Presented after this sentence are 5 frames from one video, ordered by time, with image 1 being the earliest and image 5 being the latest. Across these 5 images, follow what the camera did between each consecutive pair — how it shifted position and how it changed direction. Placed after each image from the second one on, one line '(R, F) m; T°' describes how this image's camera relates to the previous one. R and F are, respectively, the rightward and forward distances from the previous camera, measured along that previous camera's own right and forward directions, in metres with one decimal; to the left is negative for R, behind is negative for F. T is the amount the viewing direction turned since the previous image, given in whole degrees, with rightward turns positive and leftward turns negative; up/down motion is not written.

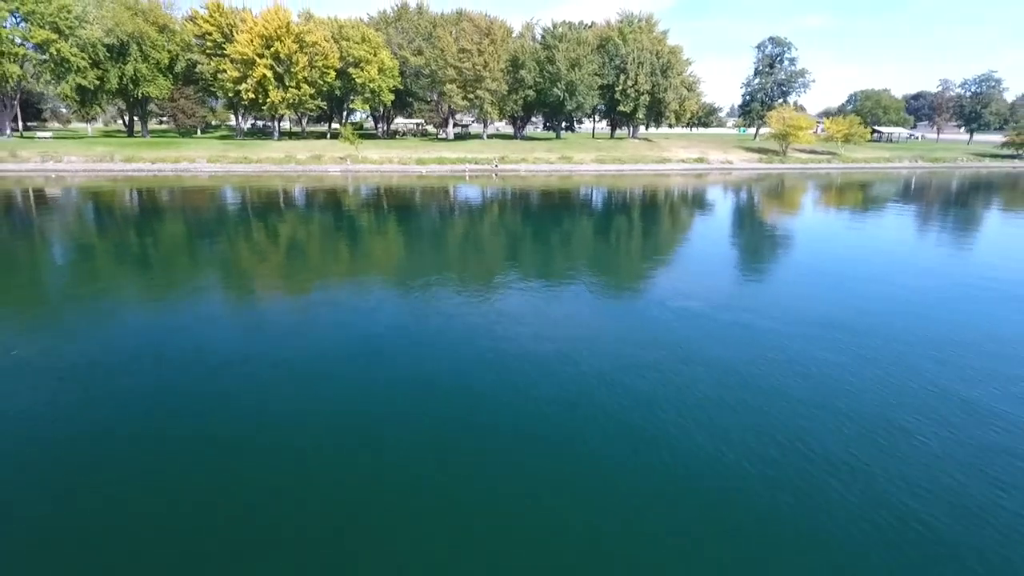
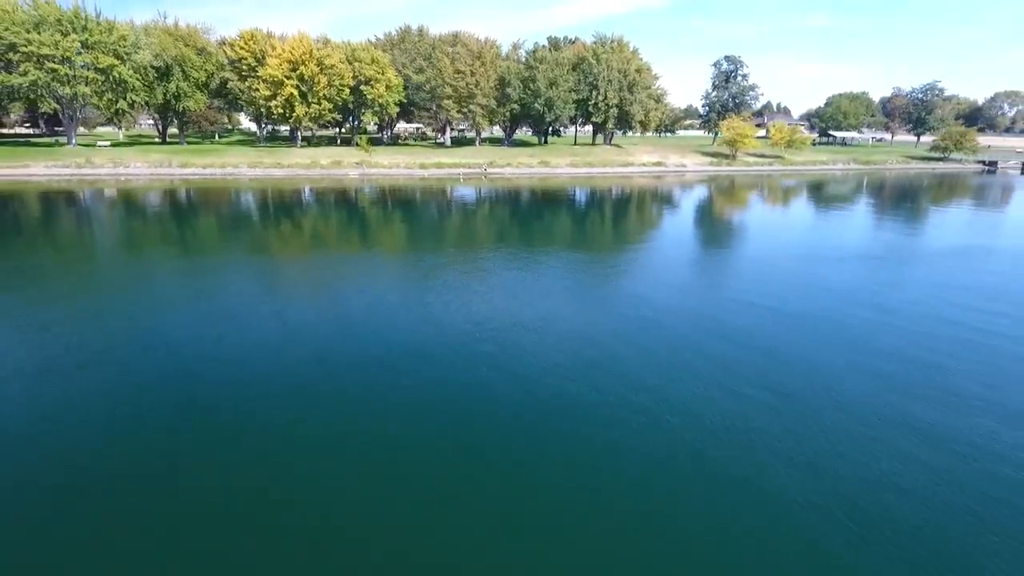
(+0.6, -4.6) m; 0°
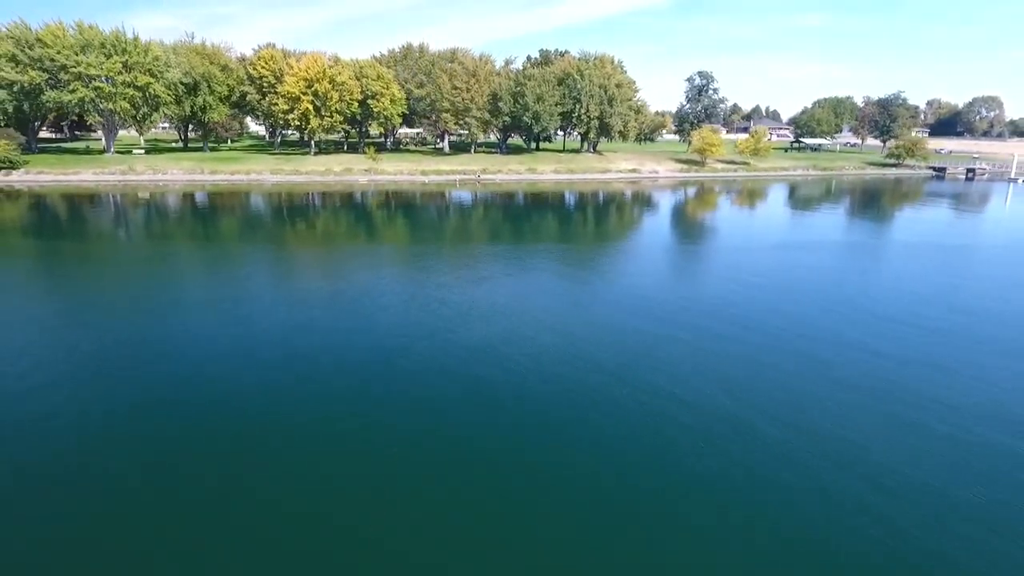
(+0.5, -3.6) m; 0°
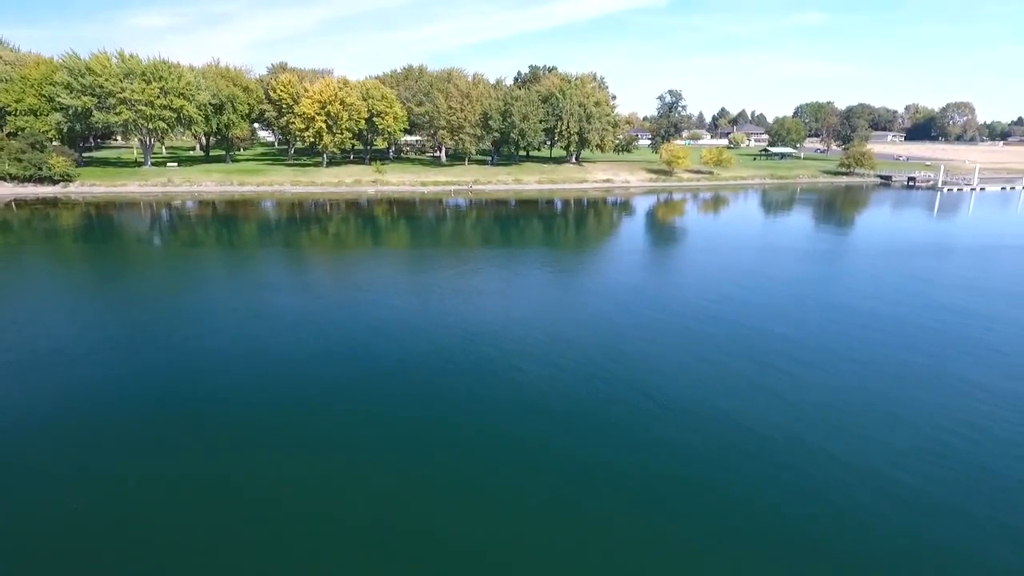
(+0.6, -4.6) m; 0°
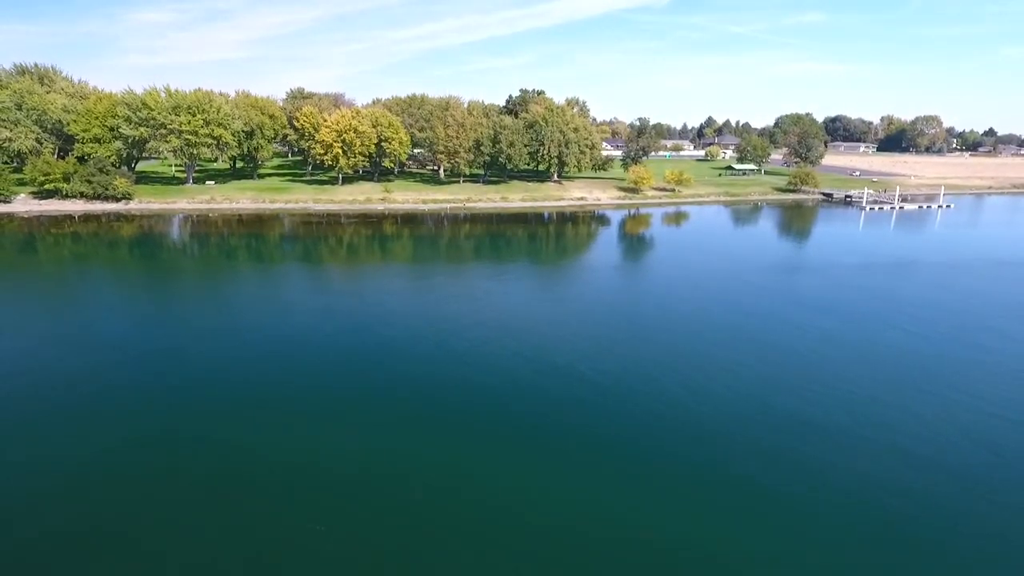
(+0.9, -6.5) m; 0°
